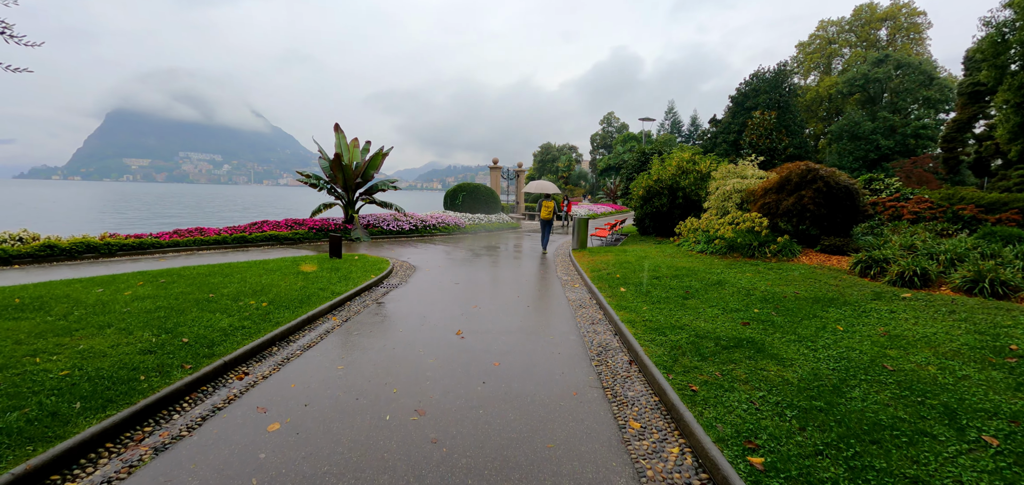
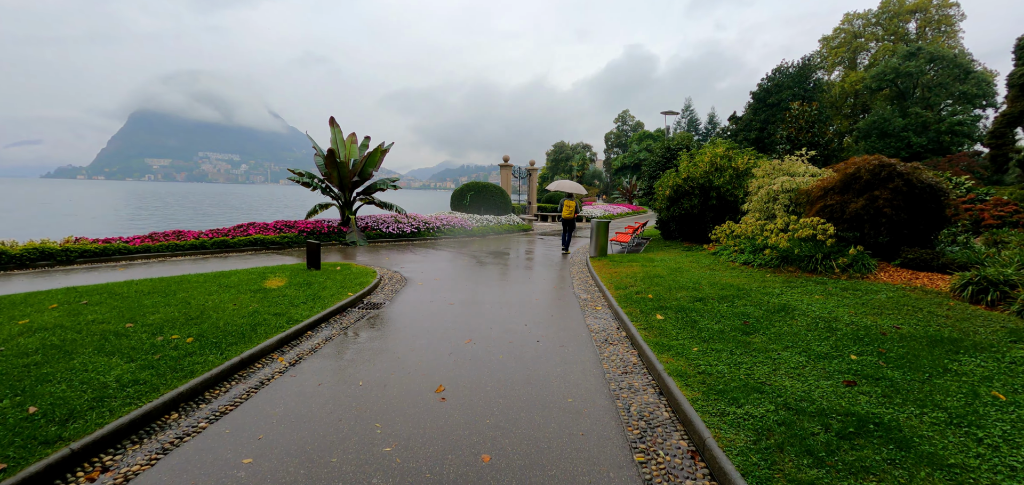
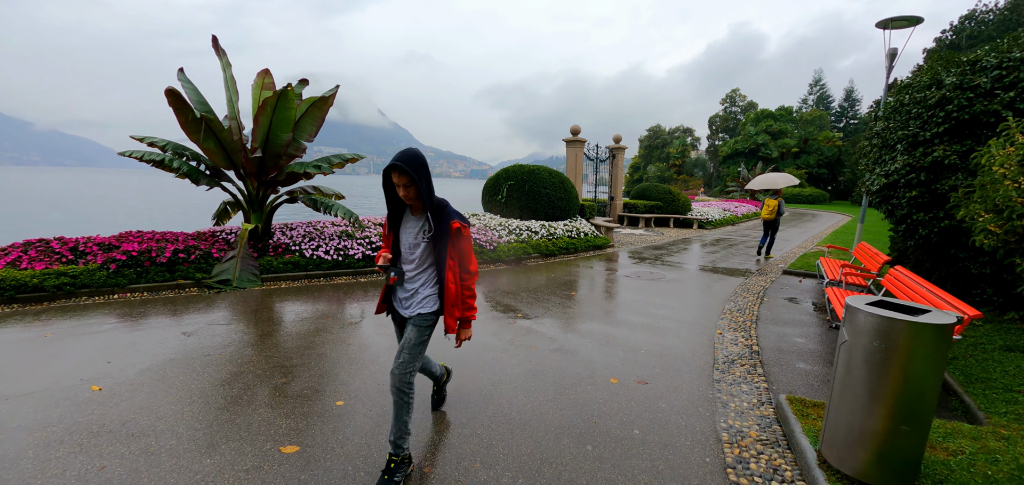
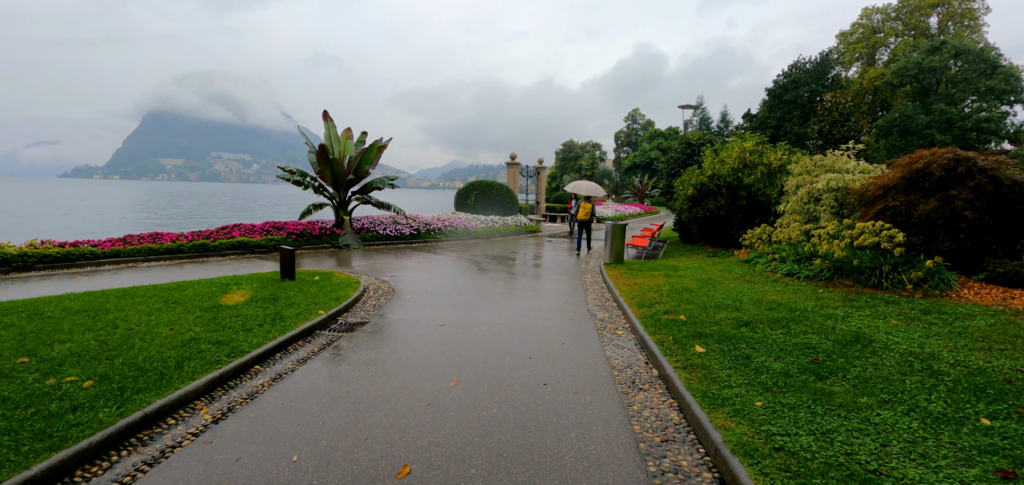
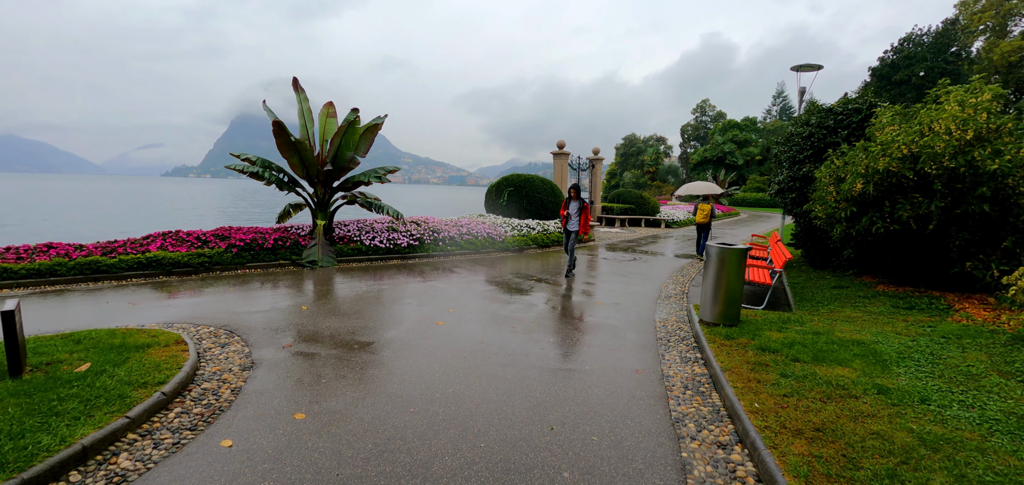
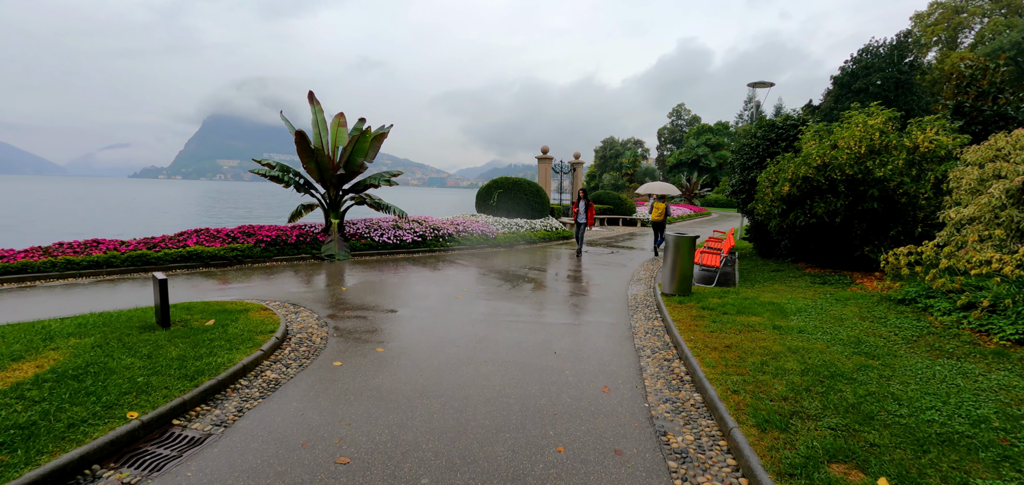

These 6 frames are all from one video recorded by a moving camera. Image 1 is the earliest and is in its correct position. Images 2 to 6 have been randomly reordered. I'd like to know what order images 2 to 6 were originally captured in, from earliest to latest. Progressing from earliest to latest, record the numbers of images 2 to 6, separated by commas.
2, 4, 6, 5, 3
